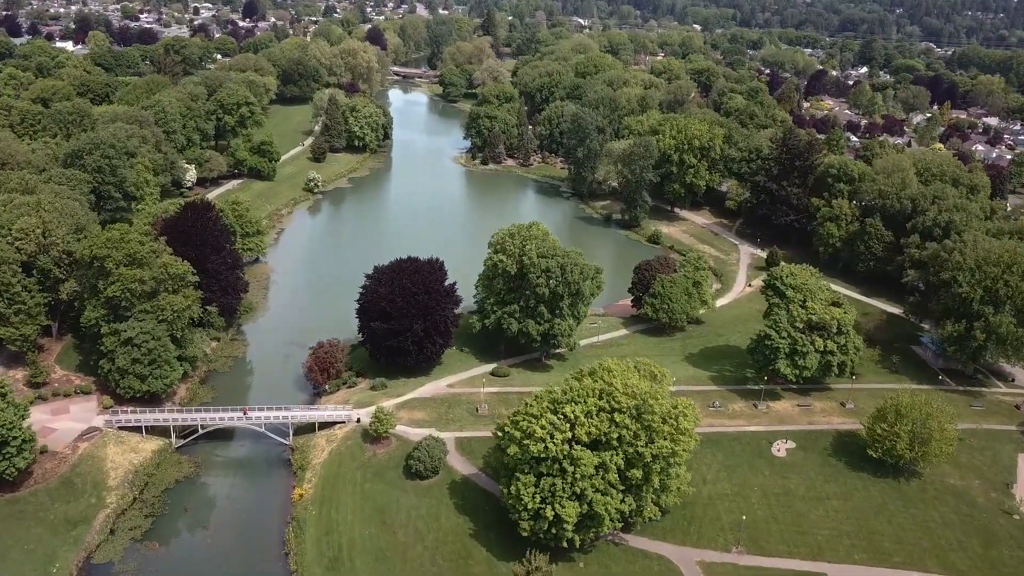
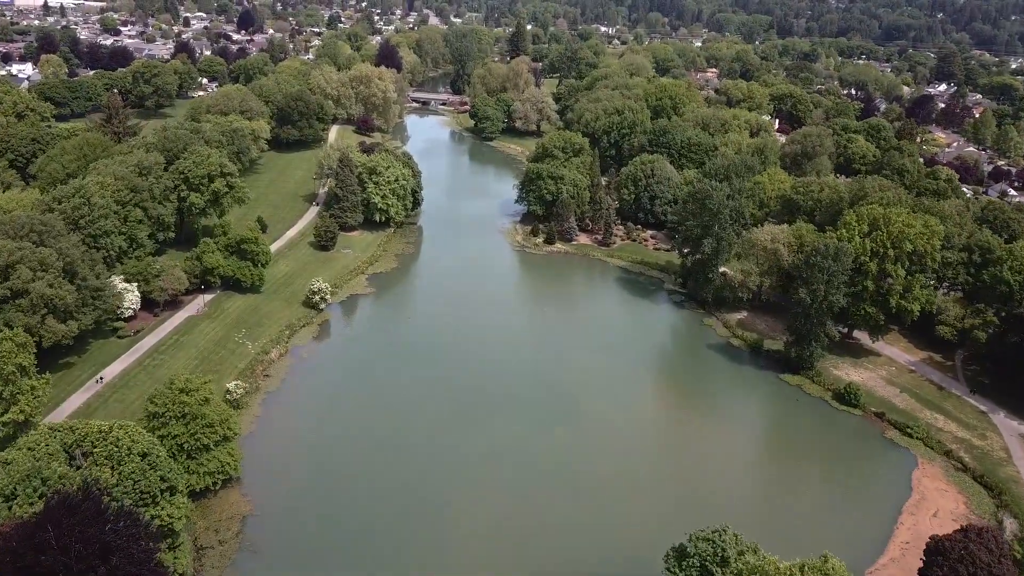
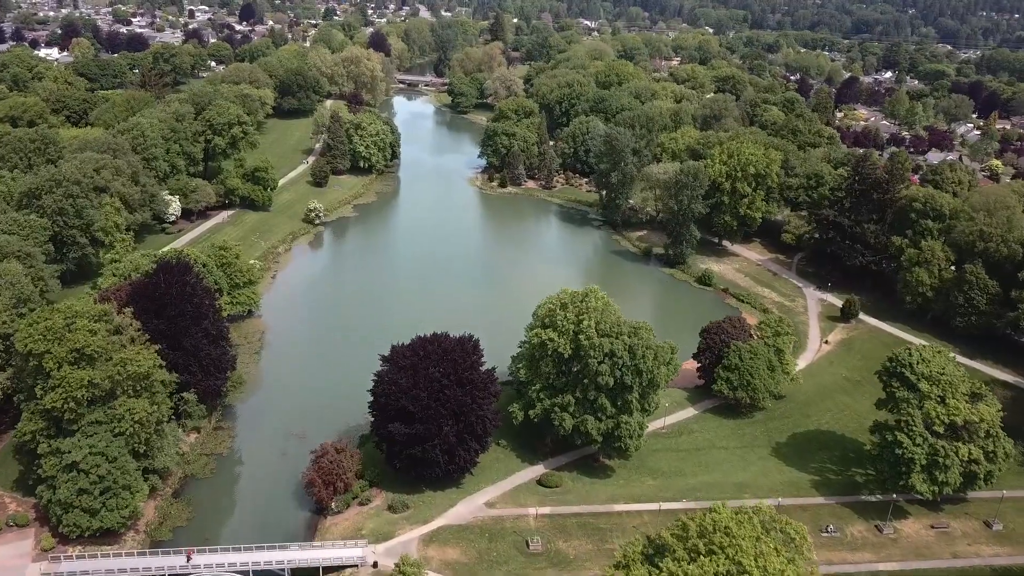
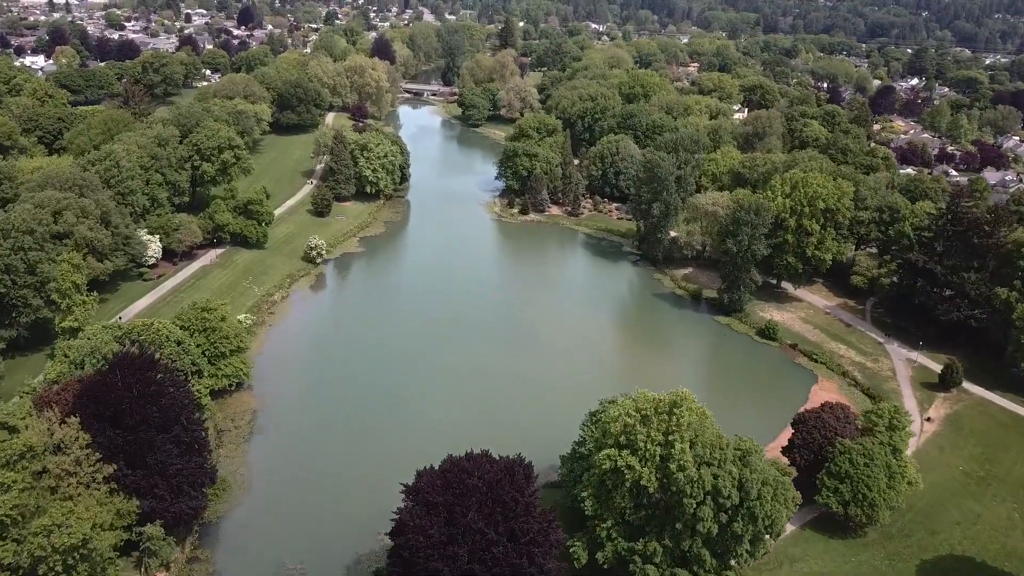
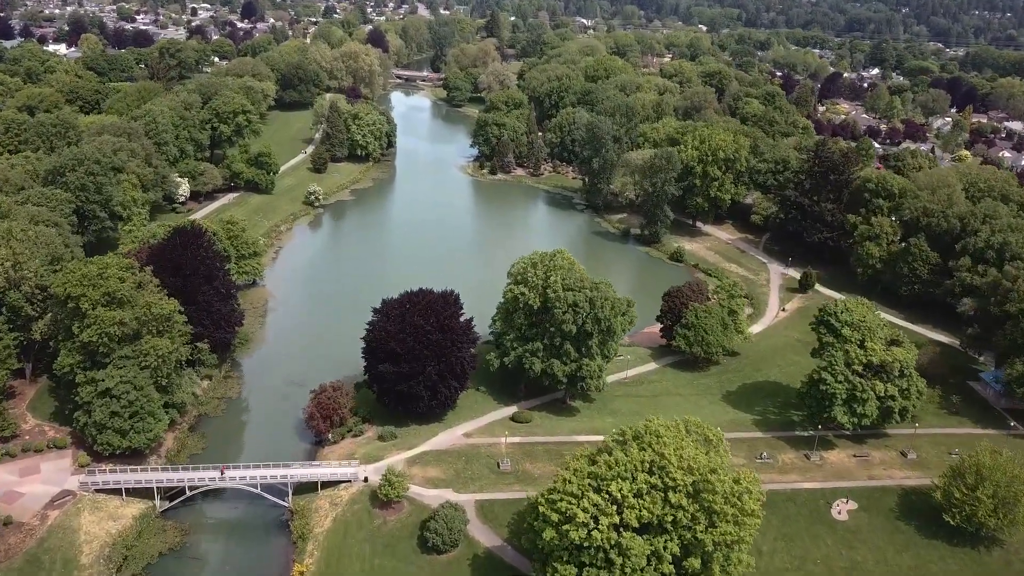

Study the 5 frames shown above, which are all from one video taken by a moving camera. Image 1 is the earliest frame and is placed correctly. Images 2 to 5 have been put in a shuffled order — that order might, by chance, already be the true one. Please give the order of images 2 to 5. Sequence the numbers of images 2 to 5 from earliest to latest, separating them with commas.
5, 3, 4, 2
